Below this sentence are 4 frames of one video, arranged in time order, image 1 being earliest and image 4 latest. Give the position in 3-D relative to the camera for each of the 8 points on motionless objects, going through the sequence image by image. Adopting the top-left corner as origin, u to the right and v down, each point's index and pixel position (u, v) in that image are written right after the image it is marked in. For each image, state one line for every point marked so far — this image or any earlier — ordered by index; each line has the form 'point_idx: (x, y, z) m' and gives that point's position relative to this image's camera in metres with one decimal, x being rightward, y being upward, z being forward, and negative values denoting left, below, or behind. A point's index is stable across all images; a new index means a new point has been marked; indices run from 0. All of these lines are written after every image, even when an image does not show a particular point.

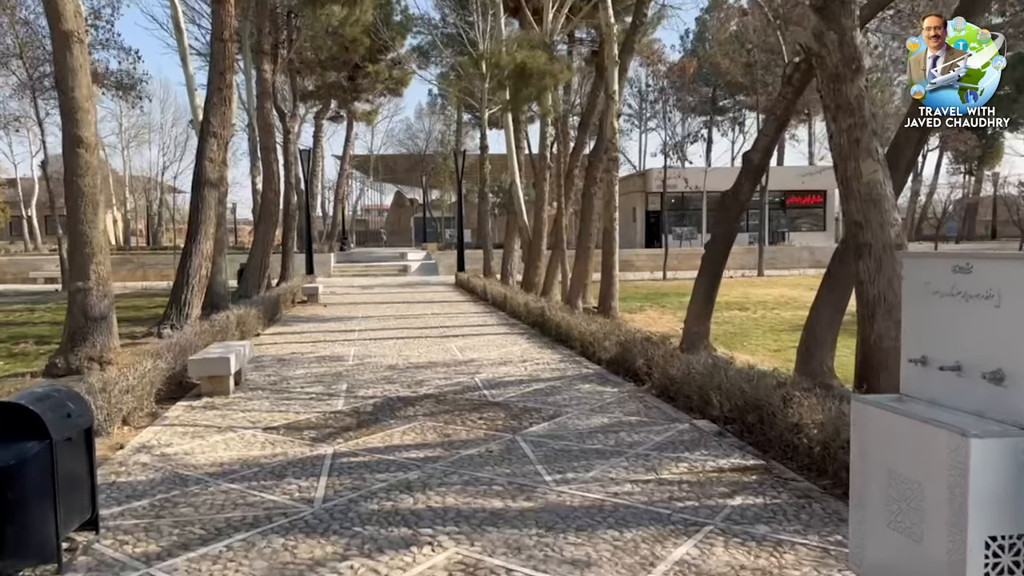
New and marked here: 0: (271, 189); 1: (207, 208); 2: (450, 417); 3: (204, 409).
0: (-6.0, +2.5, +19.4) m
1: (-5.1, +1.3, +12.9) m
2: (-0.6, -1.1, +6.9) m
3: (-3.0, -1.2, +7.5) m
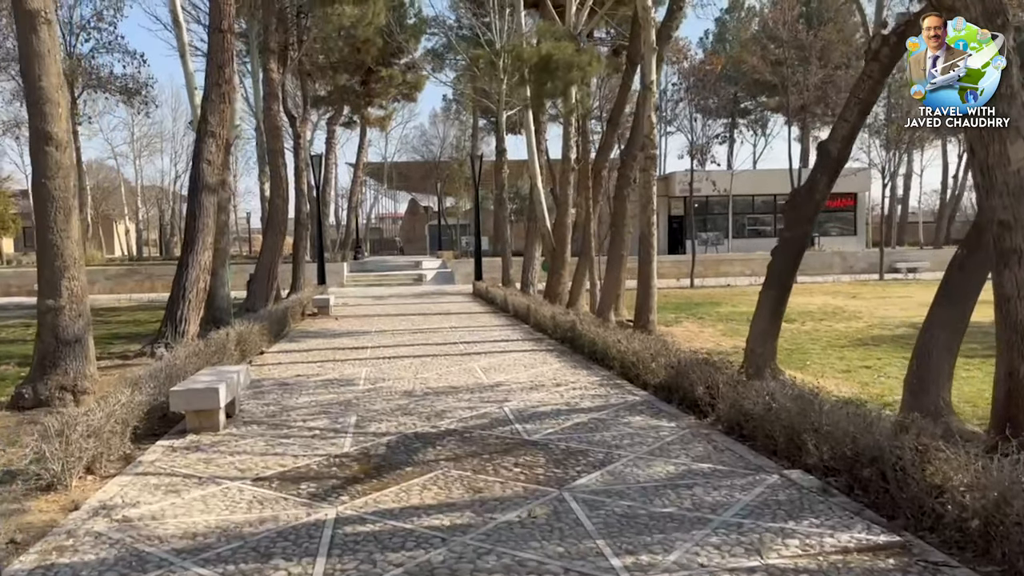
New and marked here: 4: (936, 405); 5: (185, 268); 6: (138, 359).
0: (-5.5, +2.2, +18.4) m
1: (-4.7, +1.1, +11.8) m
2: (-0.2, -1.3, +5.7) m
3: (-2.7, -1.3, +6.4) m
4: (+3.0, -0.8, +5.5) m
5: (-4.9, +0.3, +11.5) m
6: (-5.4, -1.1, +11.3) m
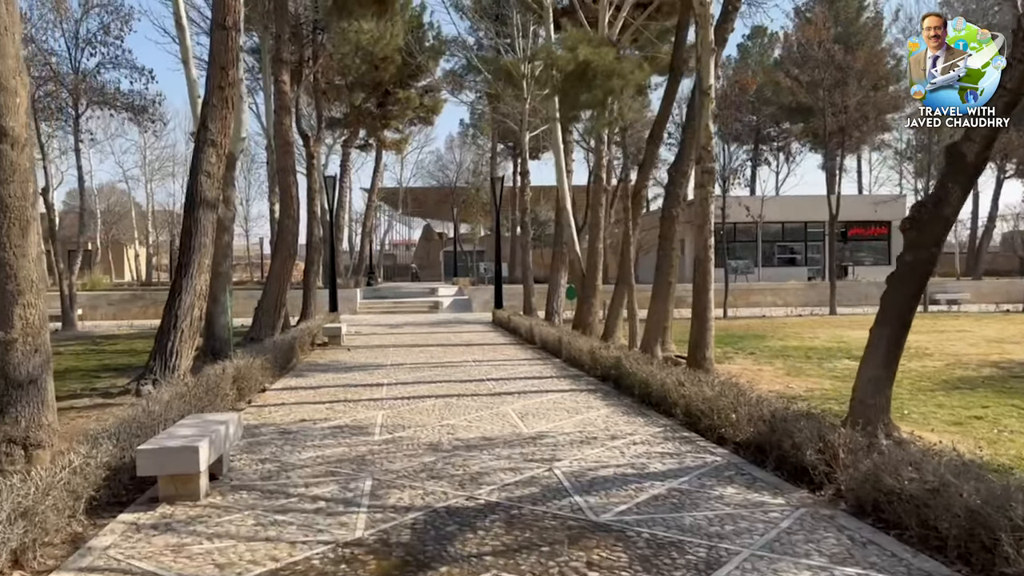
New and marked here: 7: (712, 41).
0: (-4.9, +1.6, +17.1) m
1: (-4.2, +0.7, +10.4) m
2: (+0.1, -1.5, +4.2) m
3: (-2.3, -1.5, +4.9) m
4: (+3.4, -1.0, +4.0) m
5: (-4.4, -0.1, +10.2) m
6: (-5.0, -1.4, +9.9) m
7: (+2.7, +3.3, +10.5) m
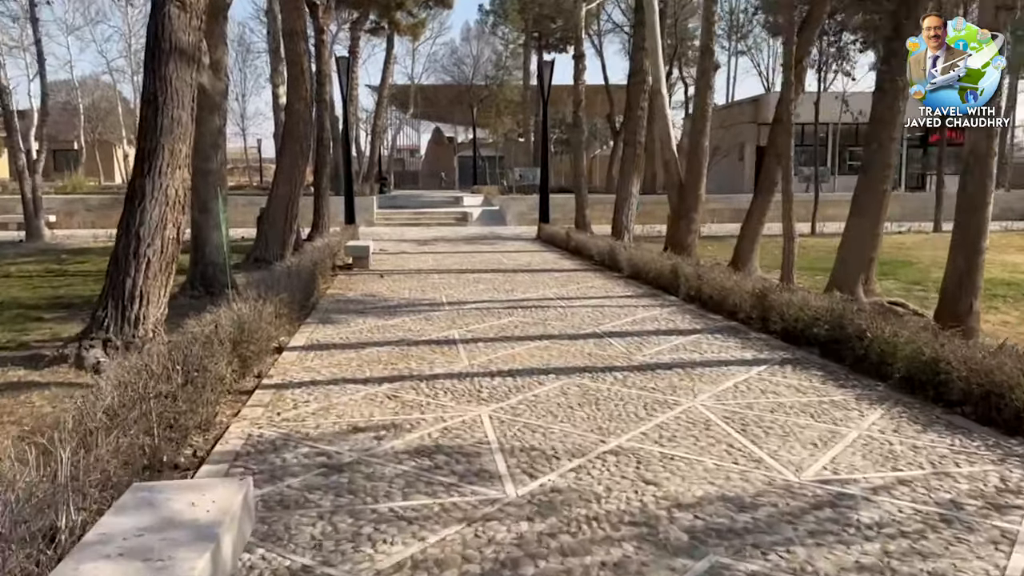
0: (-3.6, +3.2, +13.0) m
1: (-2.8, +1.5, +6.5) m
2: (+1.5, -1.4, +0.6) m
3: (-1.0, -1.4, +1.3) m
4: (+4.7, -1.1, +0.3) m
5: (-3.1, +0.7, +6.4) m
6: (-3.7, -0.6, +6.2) m
7: (+4.0, +4.0, +6.2) m
